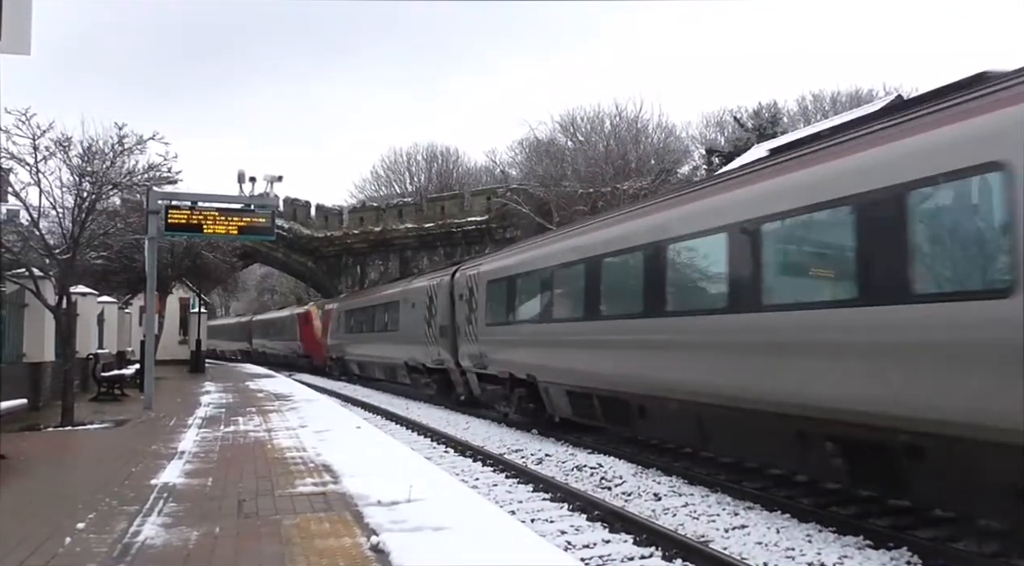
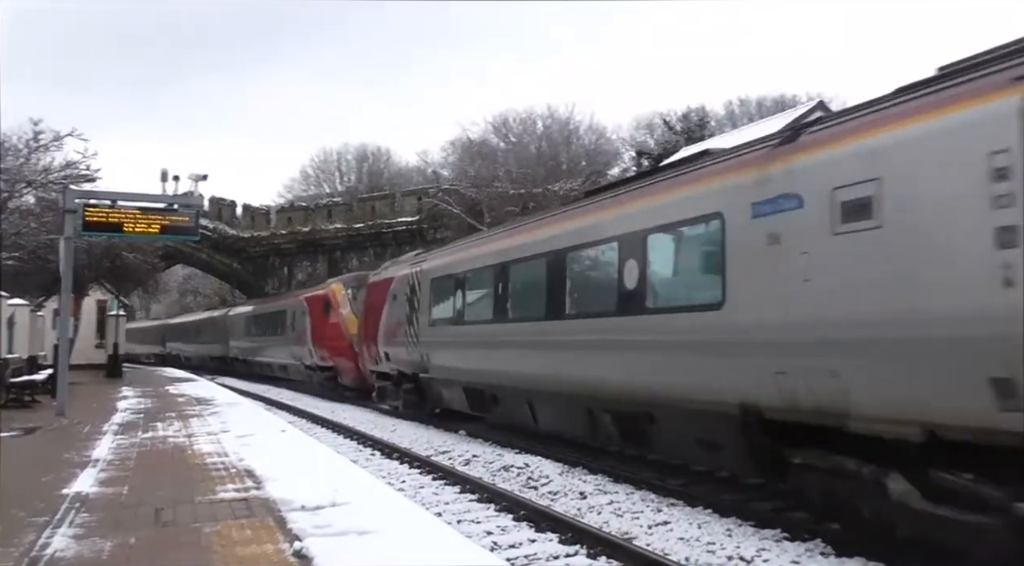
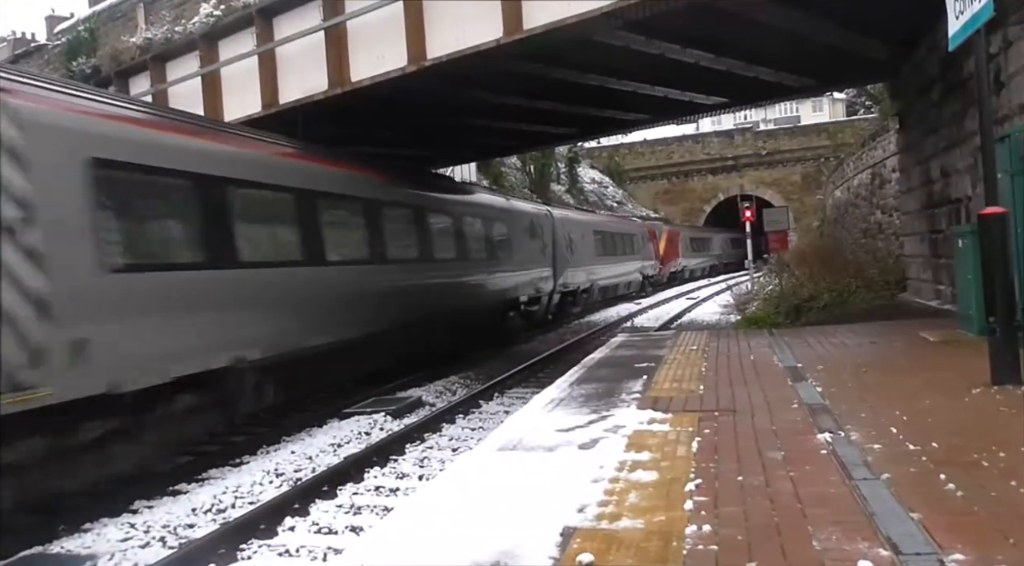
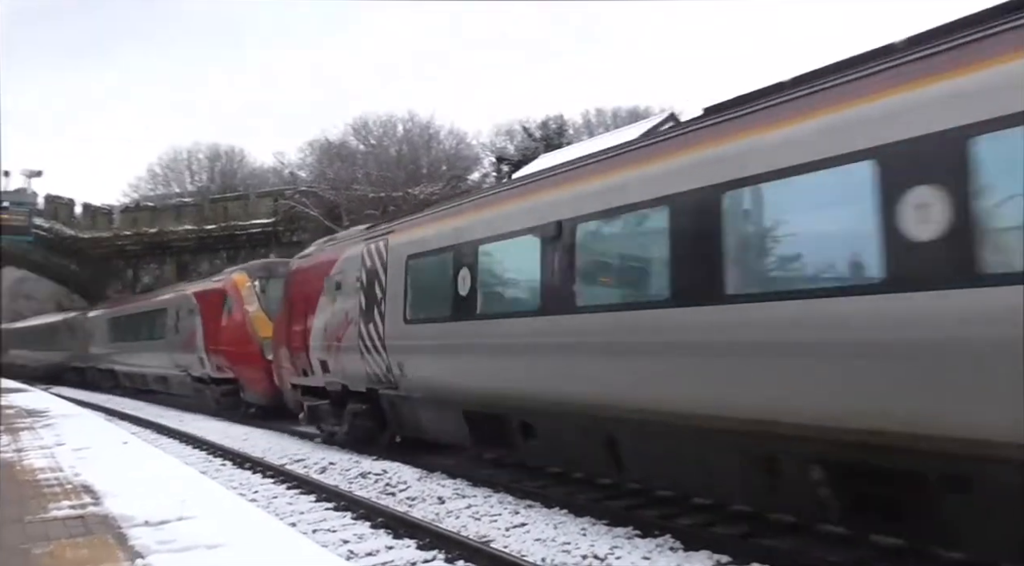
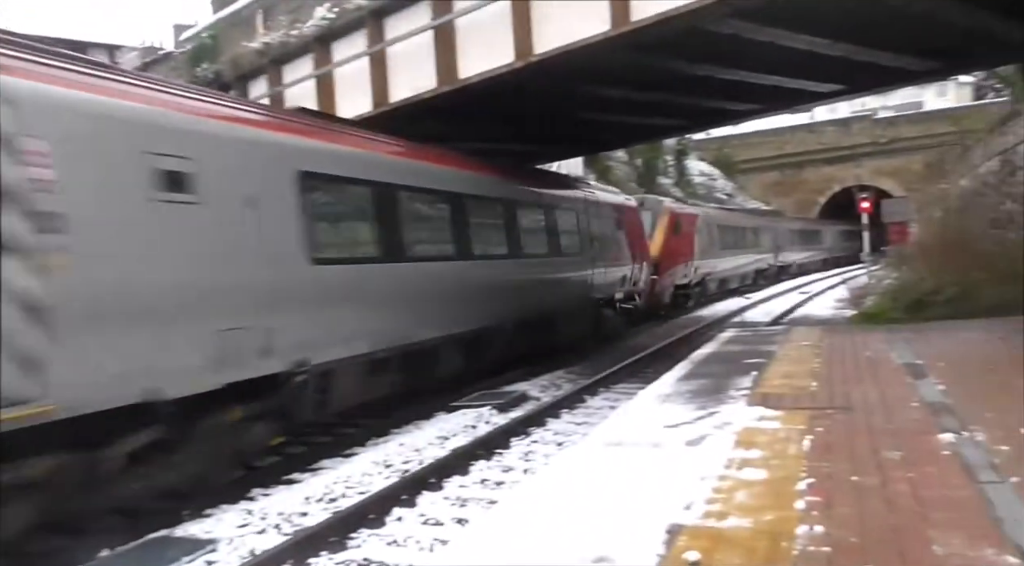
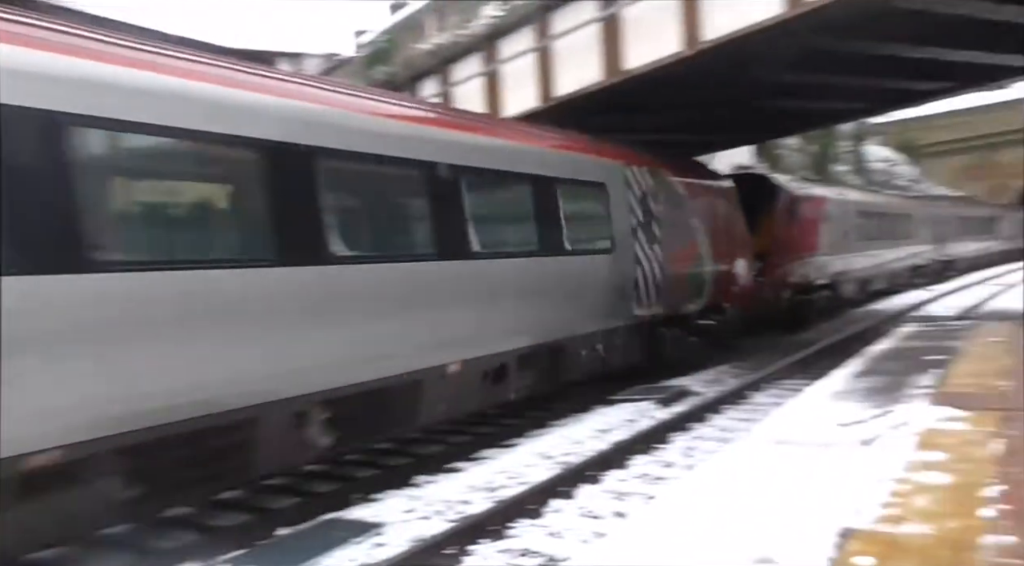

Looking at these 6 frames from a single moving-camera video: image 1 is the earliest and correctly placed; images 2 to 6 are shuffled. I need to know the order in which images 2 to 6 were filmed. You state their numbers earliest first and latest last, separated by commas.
2, 4, 6, 5, 3
